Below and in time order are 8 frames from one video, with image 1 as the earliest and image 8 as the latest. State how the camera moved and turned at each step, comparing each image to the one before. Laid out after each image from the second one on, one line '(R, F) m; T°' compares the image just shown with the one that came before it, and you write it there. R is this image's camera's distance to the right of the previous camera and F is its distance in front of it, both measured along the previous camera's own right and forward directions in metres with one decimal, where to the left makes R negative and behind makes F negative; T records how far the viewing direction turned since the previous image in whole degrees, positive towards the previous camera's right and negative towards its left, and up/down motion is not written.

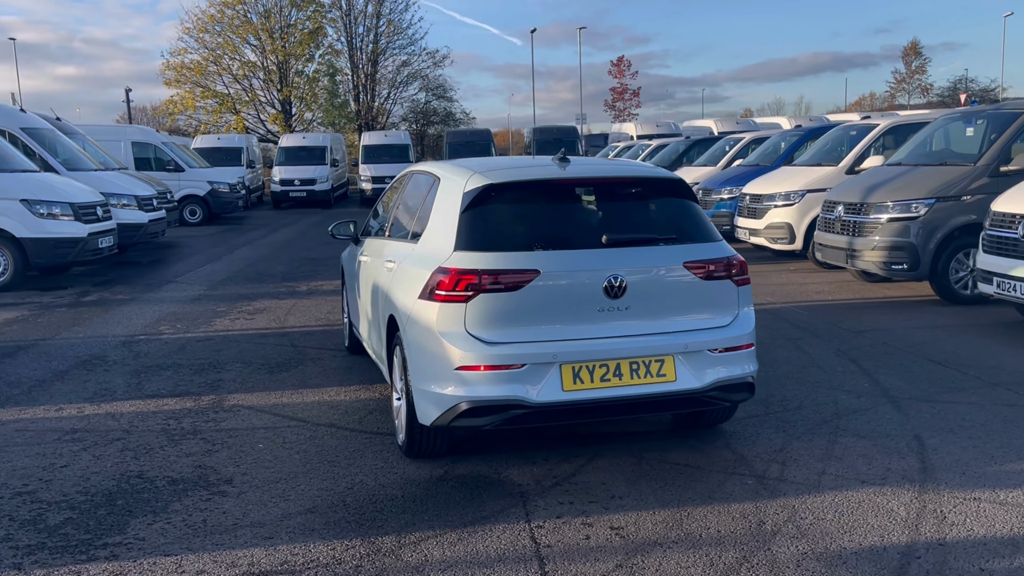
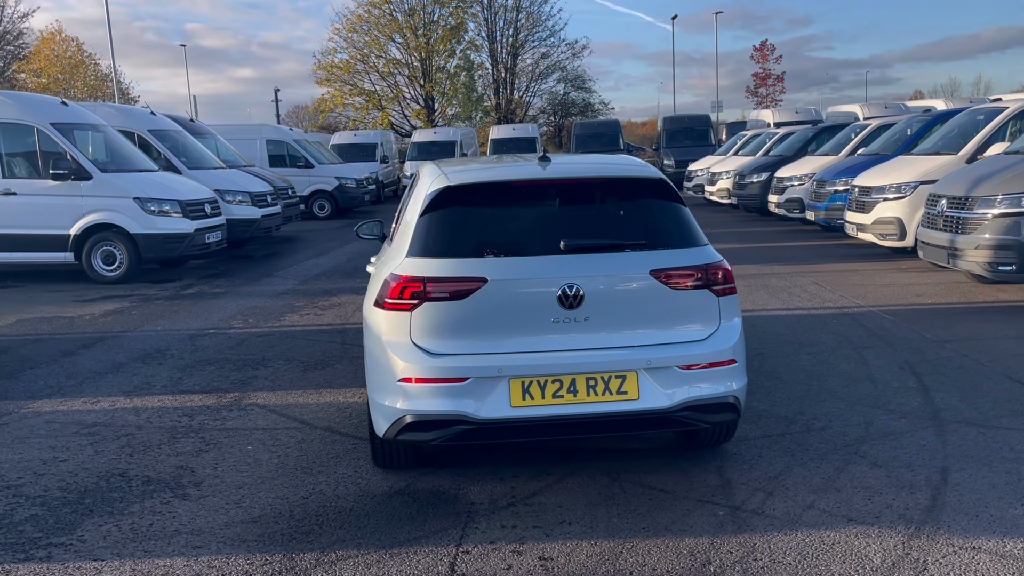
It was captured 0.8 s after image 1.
(+0.9, +0.3) m; -9°
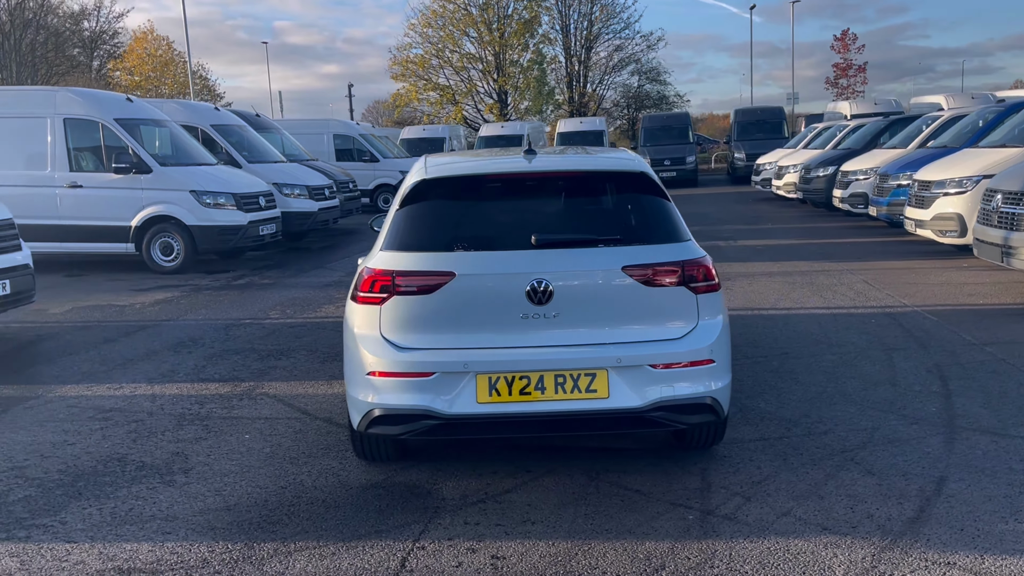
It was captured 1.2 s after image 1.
(+0.5, +0.1) m; -5°
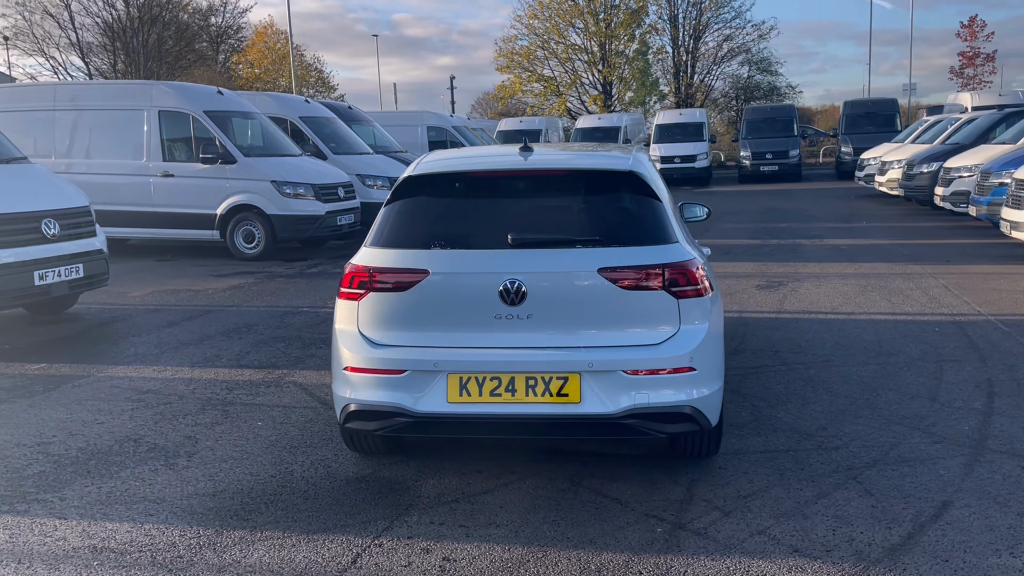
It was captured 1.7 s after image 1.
(+0.6, +0.1) m; -7°
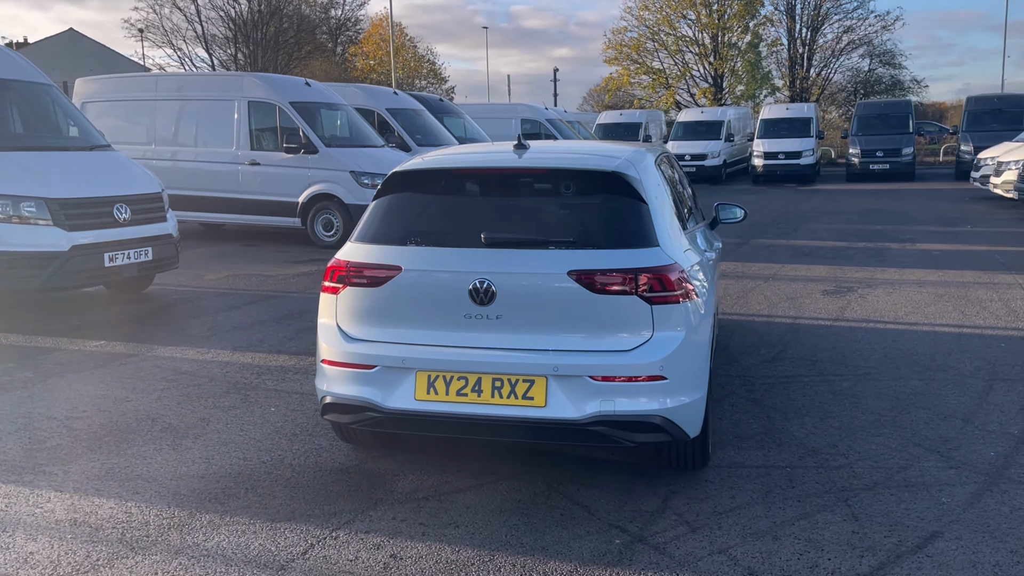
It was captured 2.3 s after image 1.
(+0.6, +0.1) m; -7°
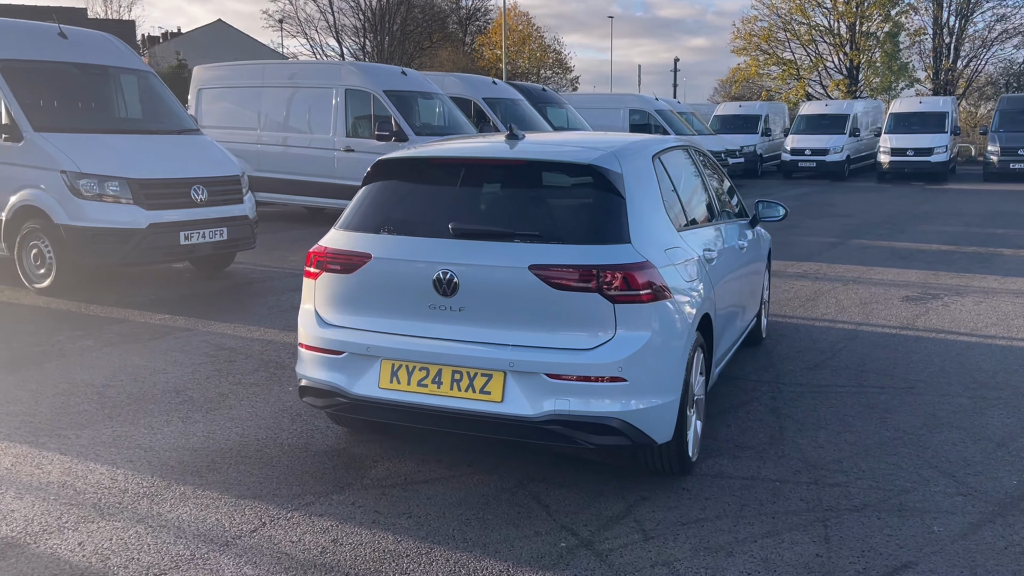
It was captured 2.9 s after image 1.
(+0.7, +0.1) m; -8°
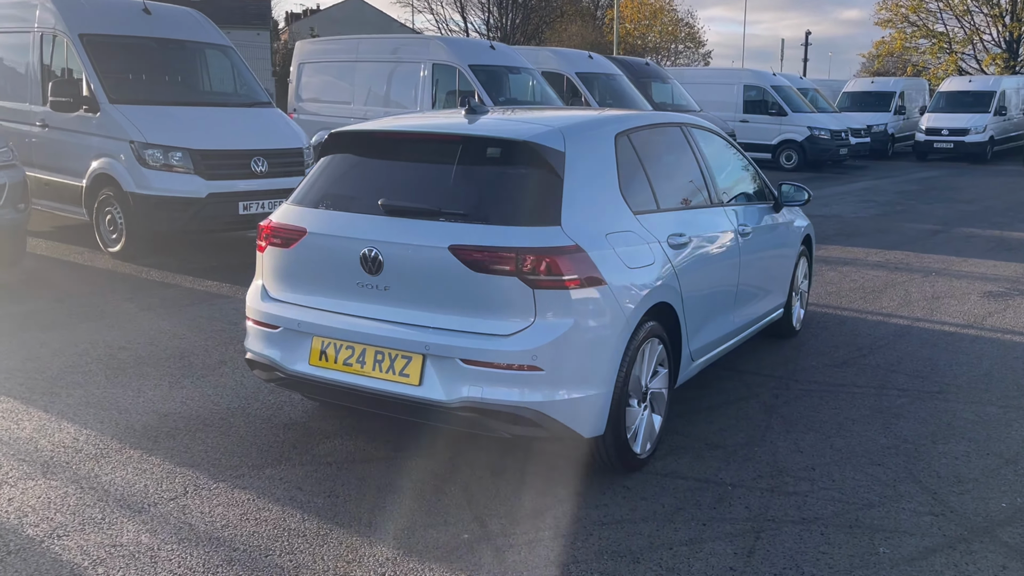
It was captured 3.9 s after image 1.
(+0.8, +0.2) m; -8°
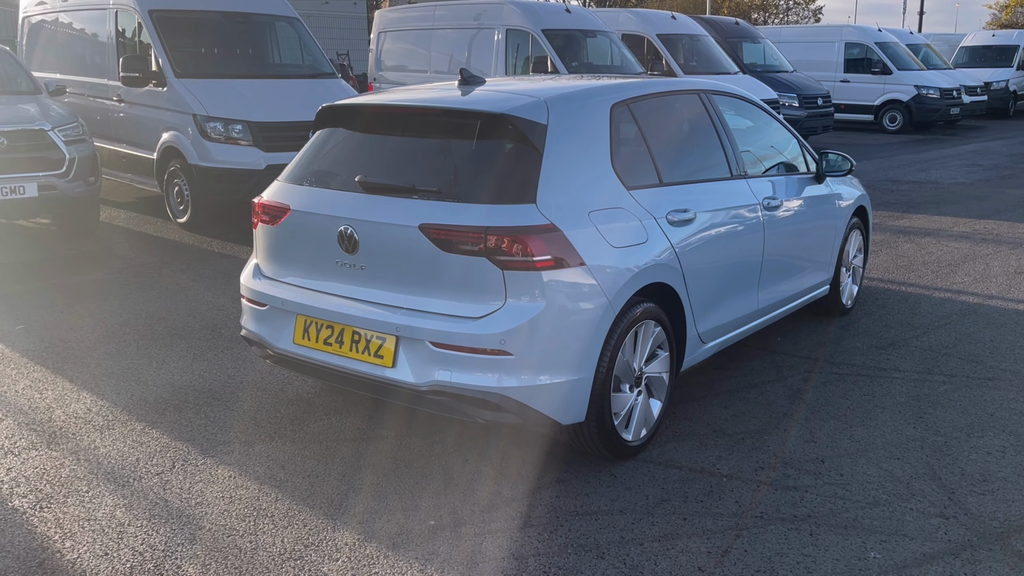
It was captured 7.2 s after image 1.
(+0.5, +0.2) m; -7°
